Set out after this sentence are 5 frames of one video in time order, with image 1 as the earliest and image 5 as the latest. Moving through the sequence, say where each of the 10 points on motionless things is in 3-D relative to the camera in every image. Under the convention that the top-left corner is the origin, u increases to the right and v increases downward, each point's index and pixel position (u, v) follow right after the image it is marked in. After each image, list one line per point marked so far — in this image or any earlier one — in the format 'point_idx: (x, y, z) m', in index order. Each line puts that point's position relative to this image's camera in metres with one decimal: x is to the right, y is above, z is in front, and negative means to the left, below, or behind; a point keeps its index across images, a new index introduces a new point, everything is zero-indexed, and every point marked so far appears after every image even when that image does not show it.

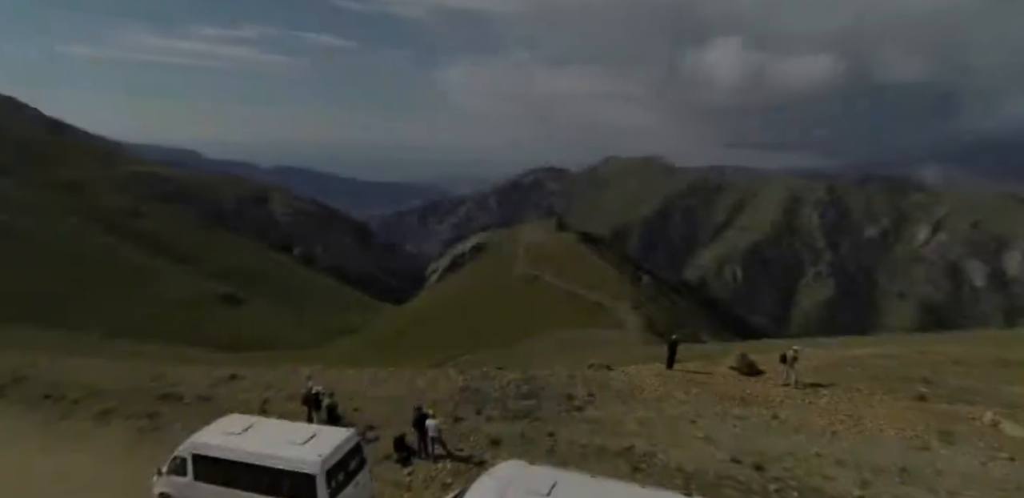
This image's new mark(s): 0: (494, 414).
0: (-0.5, -5.3, +19.8) m
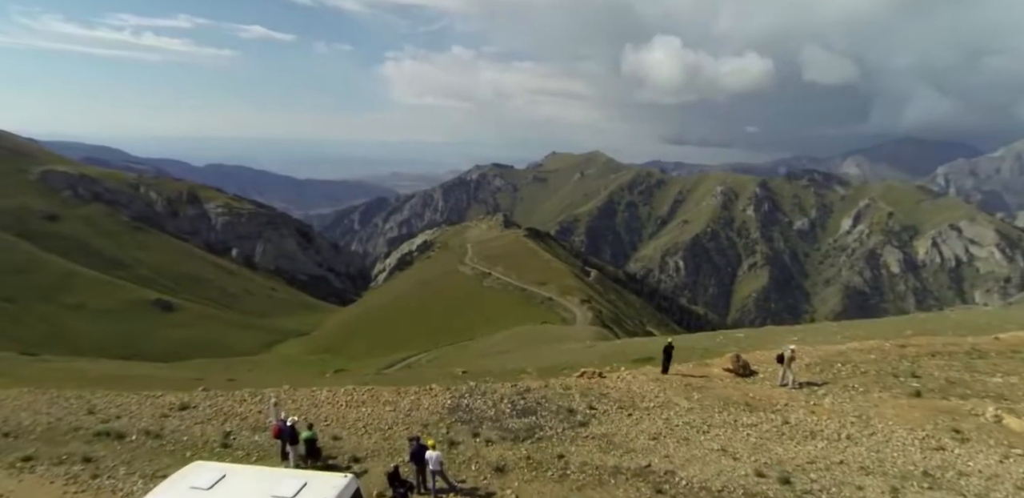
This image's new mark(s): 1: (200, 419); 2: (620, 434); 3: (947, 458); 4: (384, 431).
0: (-0.5, -5.3, +17.7) m
1: (-10.0, -5.5, +20.0) m
2: (+3.3, -5.6, +18.7) m
3: (+13.3, -6.4, +19.1) m
4: (-3.6, -5.1, +17.4) m
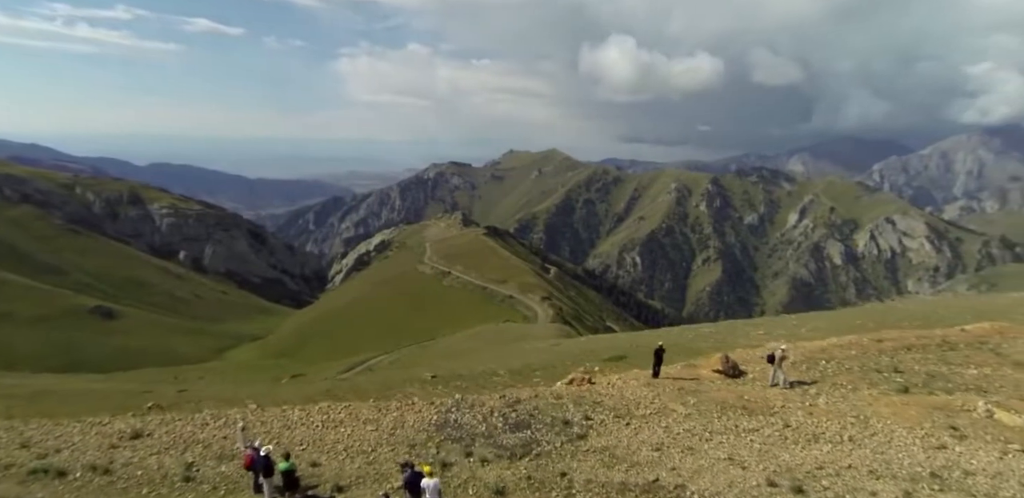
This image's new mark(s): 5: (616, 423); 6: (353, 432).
0: (-0.6, -5.4, +16.2) m
1: (-10.3, -5.7, +17.9) m
2: (+3.1, -5.6, +17.5) m
3: (+13.1, -6.2, +18.6) m
4: (-3.7, -5.2, +15.7) m
5: (+3.2, -5.3, +19.2) m
6: (-4.4, -5.0, +17.1) m
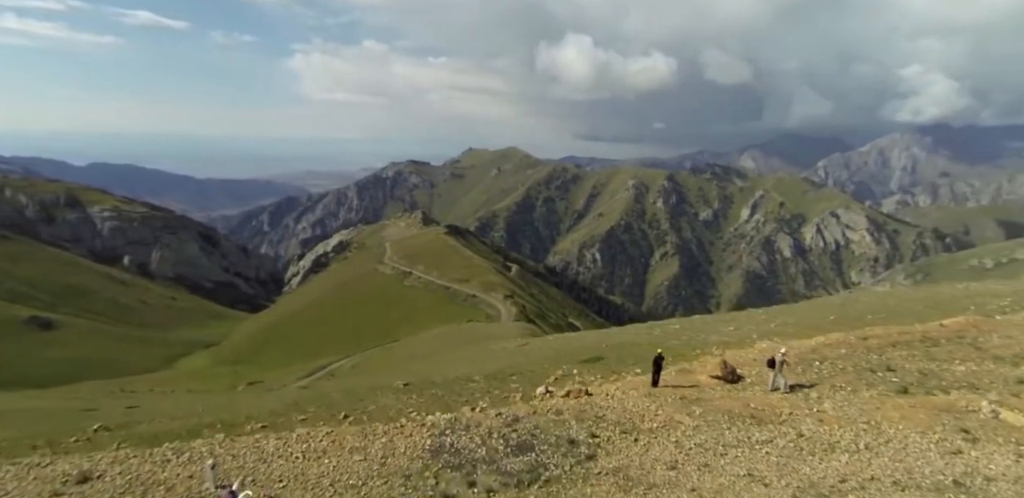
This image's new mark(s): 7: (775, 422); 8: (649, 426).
0: (-0.4, -5.5, +14.6) m
1: (-10.2, -6.0, +15.6) m
2: (+3.2, -5.6, +16.1) m
3: (+13.1, -6.1, +17.9) m
4: (-3.4, -5.3, +13.9) m
5: (+3.2, -5.4, +17.8) m
6: (-4.2, -5.2, +15.2) m
7: (+8.4, -5.5, +19.8) m
8: (+4.1, -5.3, +18.9) m
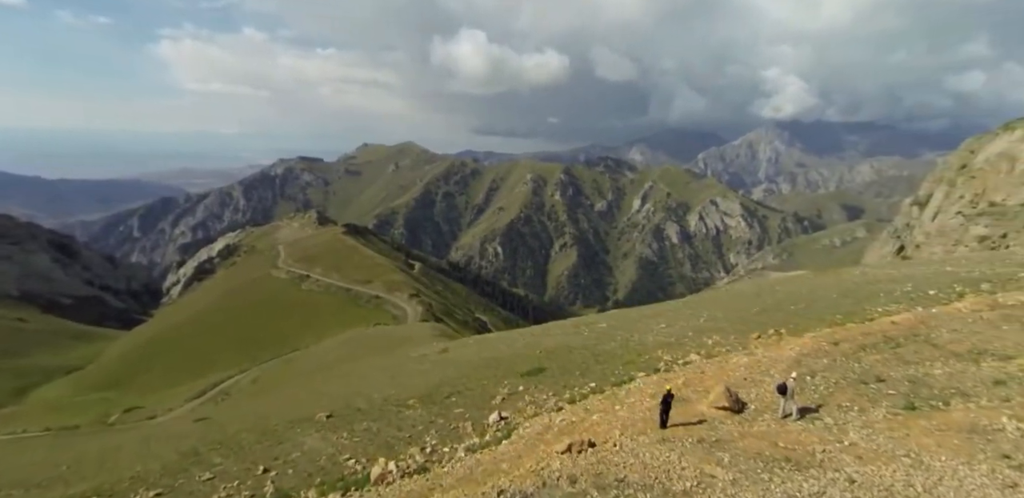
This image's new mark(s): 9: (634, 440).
0: (+0.4, -6.2, +10.4) m
1: (-9.3, -6.9, +9.8) m
2: (+3.7, -6.2, +12.5) m
3: (+13.2, -6.3, +15.8) m
4: (-2.4, -6.1, +9.2) m
5: (+3.4, -6.0, +14.1) m
6: (-3.5, -6.0, +10.4) m
7: (+8.3, -5.9, +16.9) m
8: (+4.2, -5.8, +15.4) m
9: (+3.5, -5.6, +18.5) m
